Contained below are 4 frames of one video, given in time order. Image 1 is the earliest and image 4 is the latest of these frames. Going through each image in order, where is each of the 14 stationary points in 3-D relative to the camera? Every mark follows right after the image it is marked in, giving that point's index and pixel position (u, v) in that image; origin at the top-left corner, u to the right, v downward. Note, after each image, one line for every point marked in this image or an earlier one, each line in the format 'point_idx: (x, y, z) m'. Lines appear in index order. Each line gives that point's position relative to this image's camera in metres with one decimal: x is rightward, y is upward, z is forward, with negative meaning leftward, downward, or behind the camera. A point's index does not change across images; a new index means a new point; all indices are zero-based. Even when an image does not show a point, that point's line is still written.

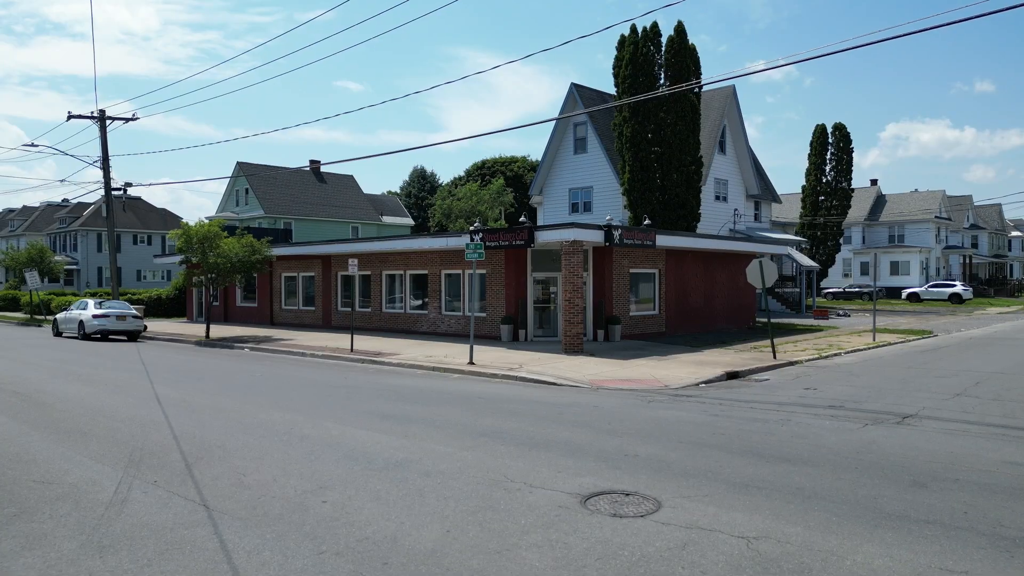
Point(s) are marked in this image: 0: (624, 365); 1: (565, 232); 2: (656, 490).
0: (+2.6, -1.8, +16.8) m
1: (+1.4, +1.5, +19.6) m
2: (+1.2, -1.8, +6.4) m
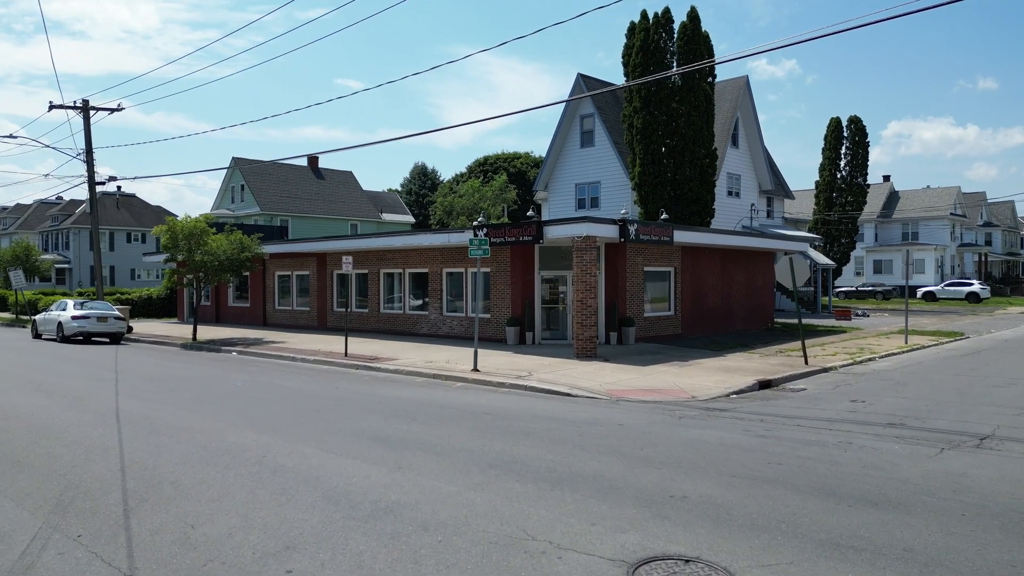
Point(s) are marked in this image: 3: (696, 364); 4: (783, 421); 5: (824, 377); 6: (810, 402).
0: (+2.7, -1.8, +15.2) m
1: (+1.6, +1.5, +18.1) m
2: (+1.4, -1.8, +4.9) m
3: (+4.1, -1.7, +16.6) m
4: (+3.9, -1.9, +10.5) m
5: (+6.4, -1.8, +15.2) m
6: (+5.0, -1.9, +12.3) m
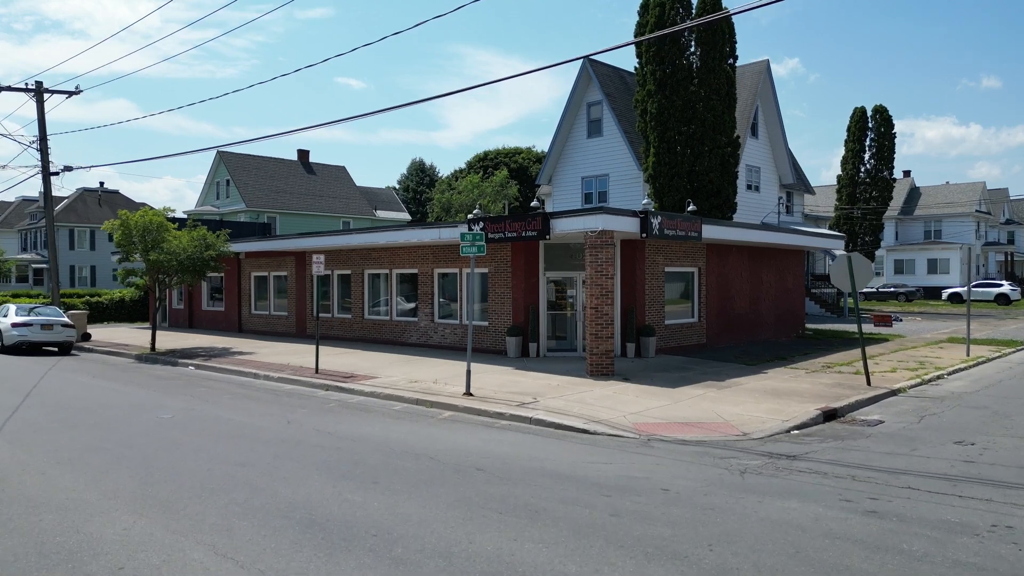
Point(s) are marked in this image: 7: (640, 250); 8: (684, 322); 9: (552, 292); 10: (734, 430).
0: (+2.7, -1.8, +12.4) m
1: (+1.6, +1.4, +15.2) m
2: (+1.4, -1.9, +2.0) m
3: (+4.2, -1.8, +13.7) m
4: (+3.9, -2.0, +7.7) m
5: (+6.4, -1.9, +12.3) m
6: (+5.0, -2.0, +9.4) m
7: (+3.1, +0.9, +17.9) m
8: (+4.6, -0.9, +19.5) m
9: (+1.0, -0.1, +18.4) m
10: (+3.1, -2.0, +10.3) m
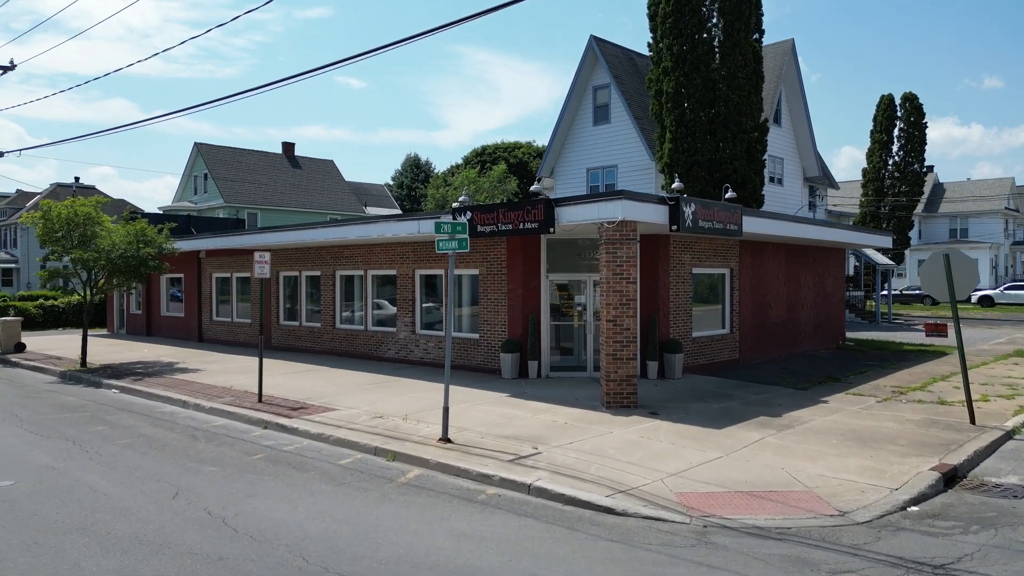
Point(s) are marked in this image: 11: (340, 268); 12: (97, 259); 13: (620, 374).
0: (+2.7, -2.0, +9.1) m
1: (+1.5, +1.3, +12.0) m
2: (+1.3, -2.0, -1.2) m
3: (+4.1, -1.9, +10.4) m
4: (+3.8, -2.1, +4.4) m
5: (+6.3, -2.0, +9.1) m
6: (+4.9, -2.1, +6.1) m
7: (+3.0, +0.8, +14.6) m
8: (+4.5, -1.0, +16.3) m
9: (+0.9, -0.2, +15.1) m
10: (+3.0, -2.1, +7.1) m
11: (-4.5, +0.5, +19.2) m
12: (-9.7, +0.7, +17.3) m
13: (+1.7, -1.4, +11.9) m
